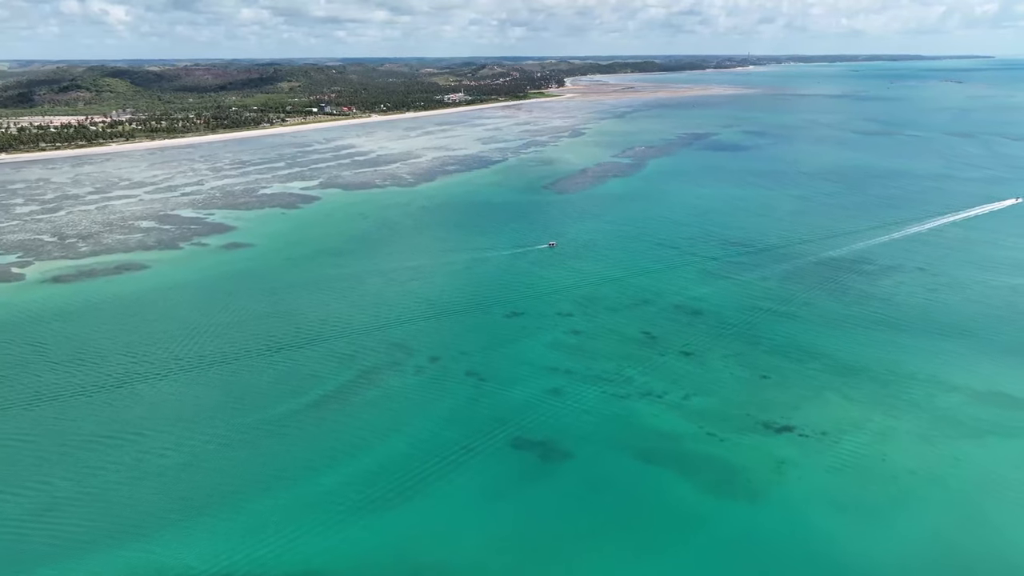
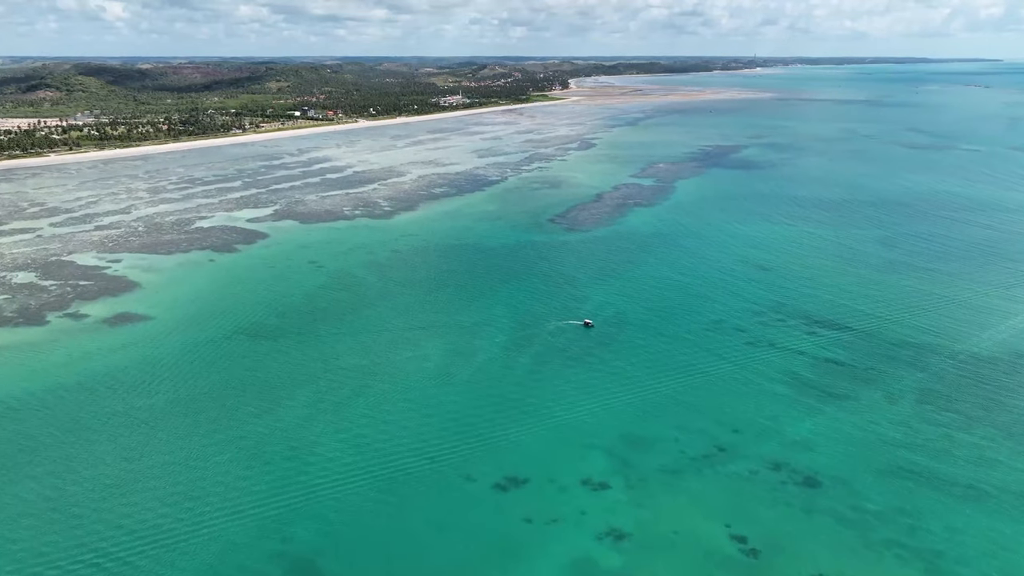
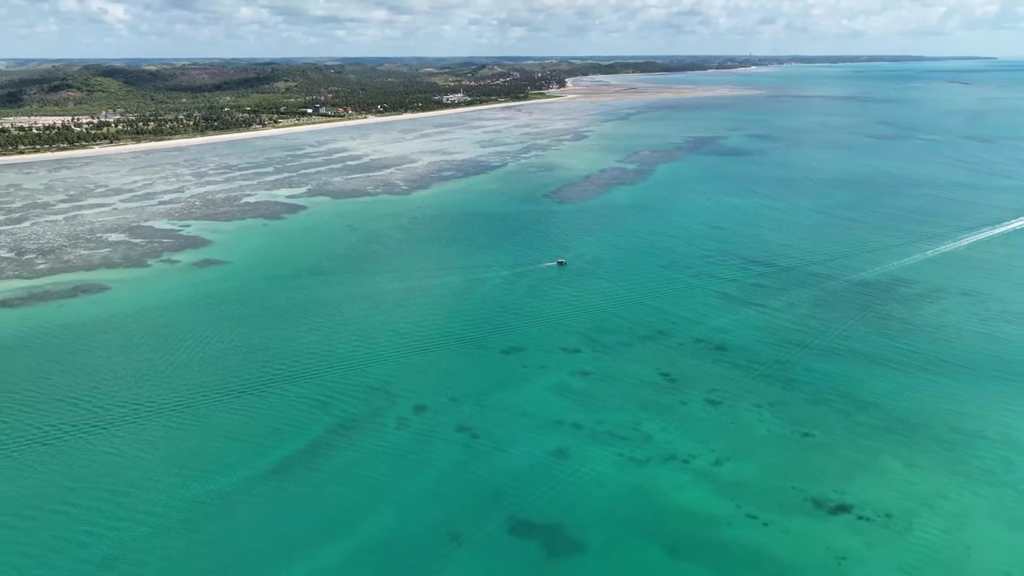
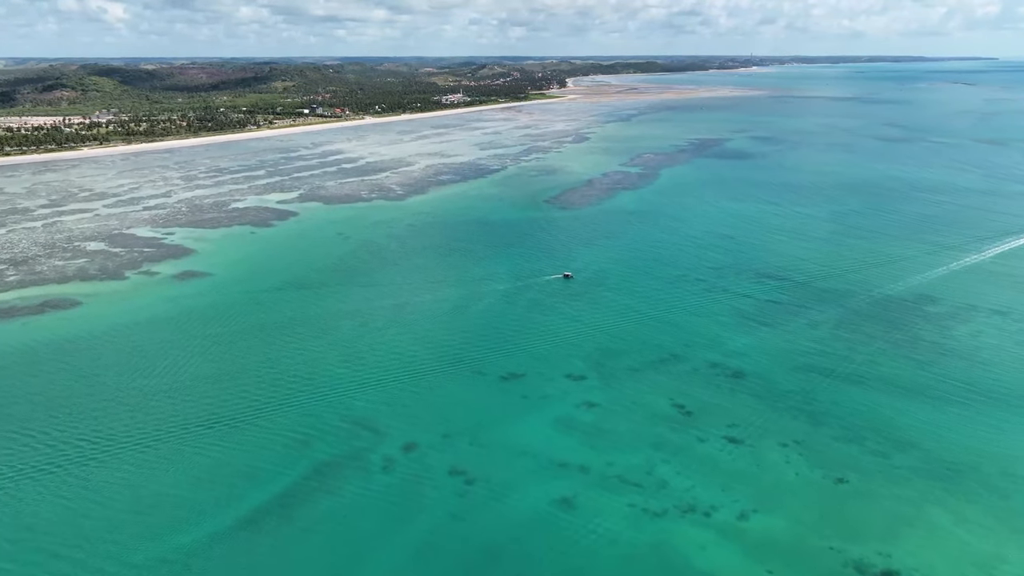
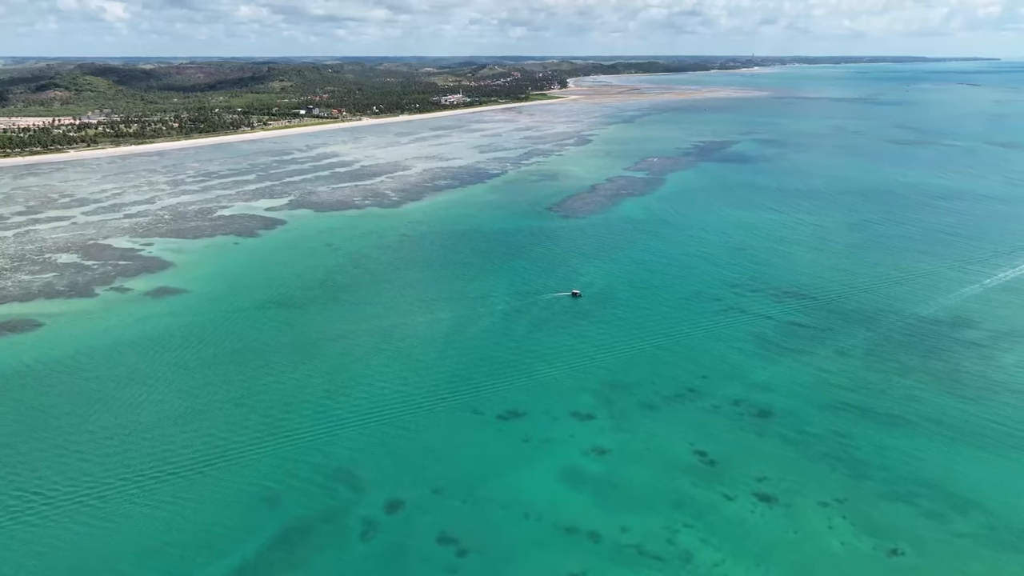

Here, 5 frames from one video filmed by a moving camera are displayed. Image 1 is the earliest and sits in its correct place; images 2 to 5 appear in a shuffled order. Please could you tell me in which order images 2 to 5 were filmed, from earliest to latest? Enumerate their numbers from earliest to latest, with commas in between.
3, 4, 5, 2
